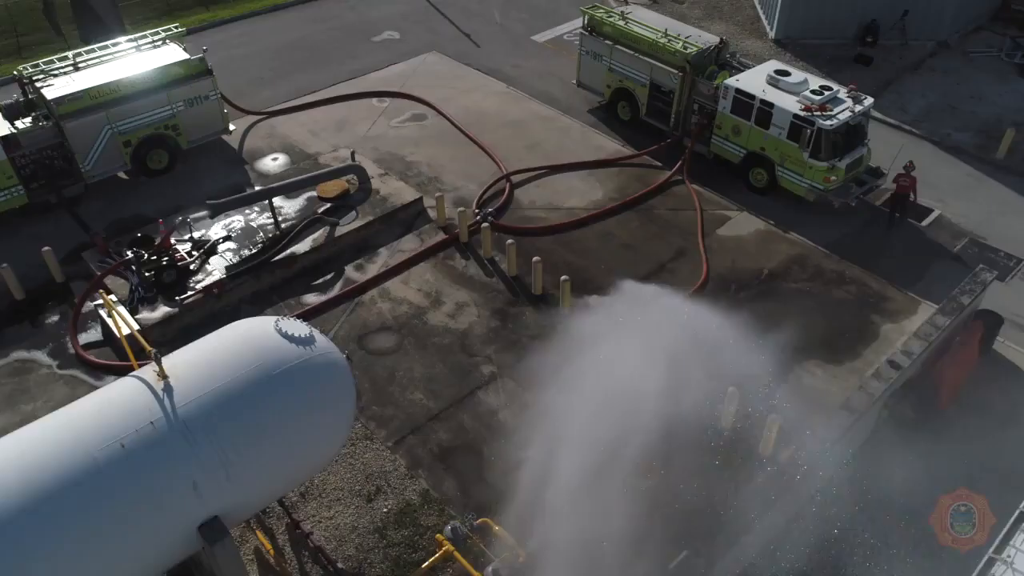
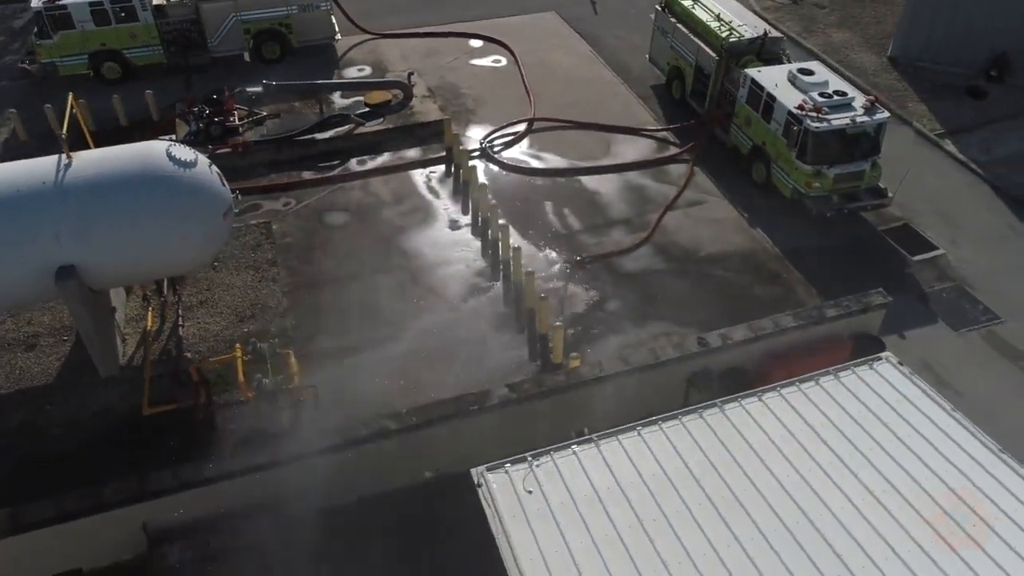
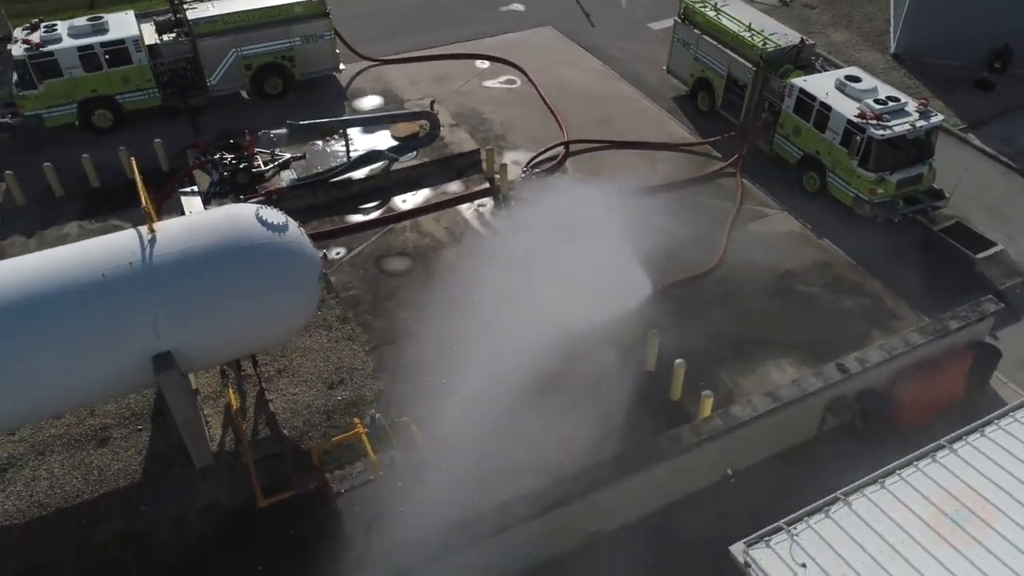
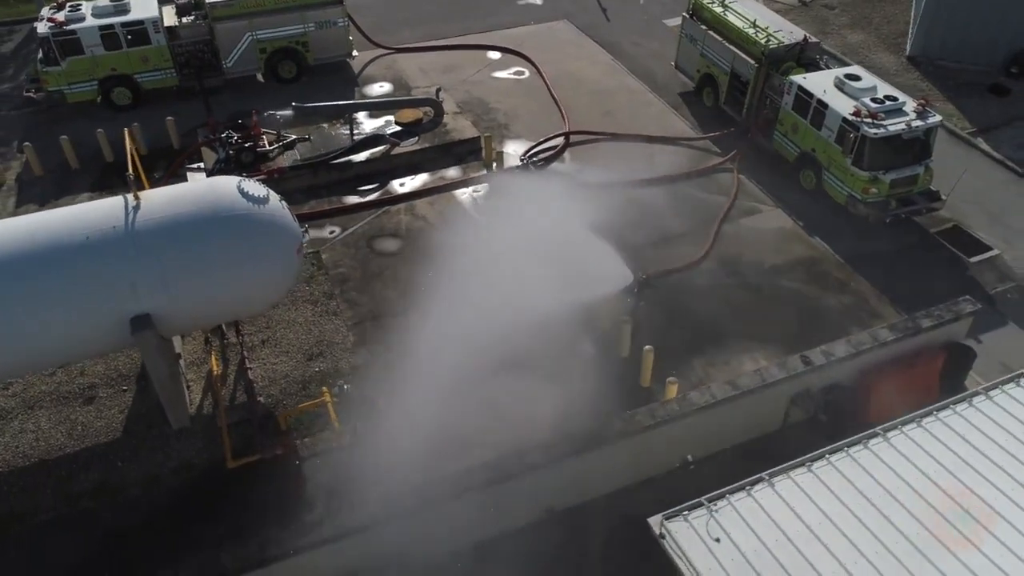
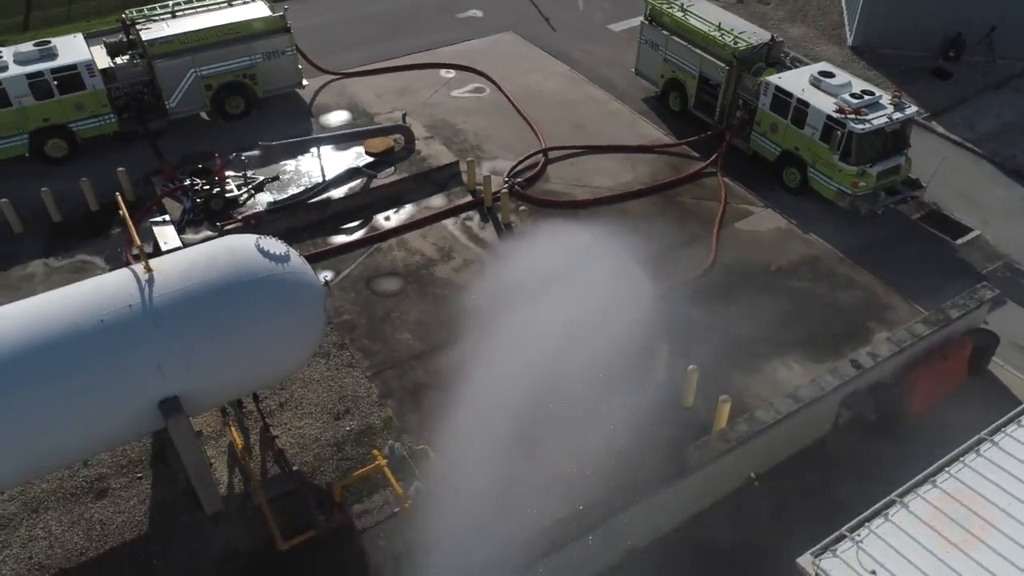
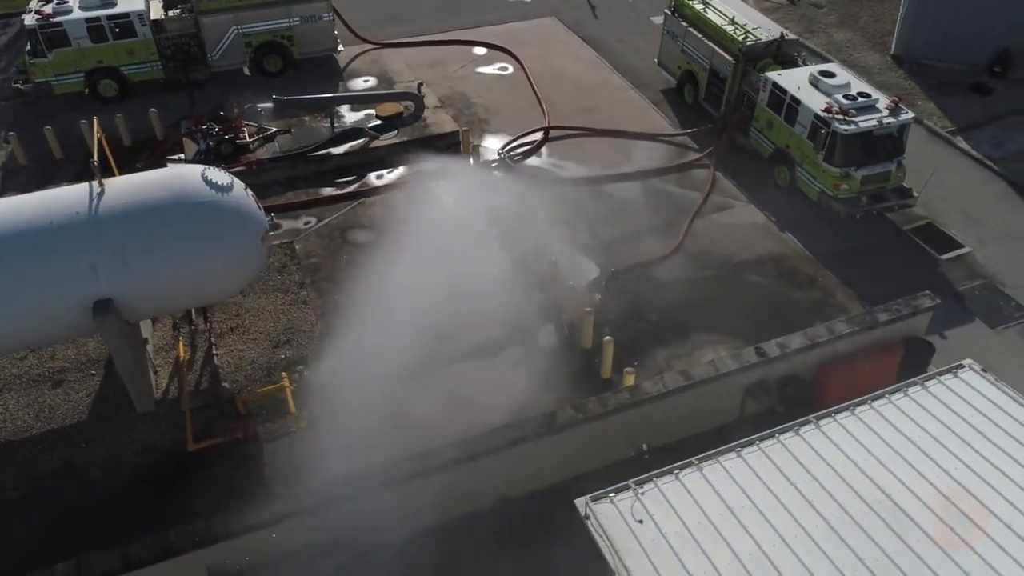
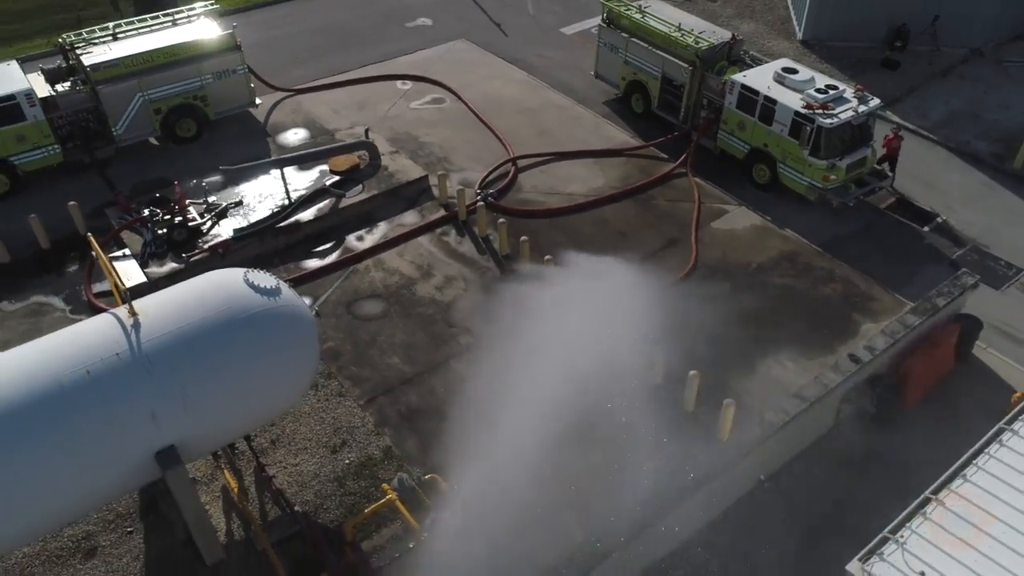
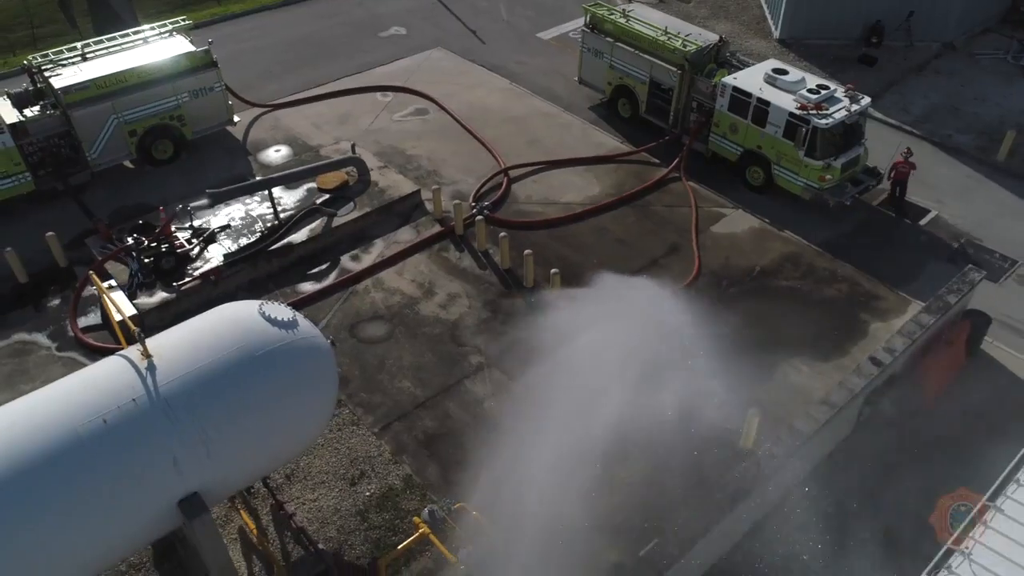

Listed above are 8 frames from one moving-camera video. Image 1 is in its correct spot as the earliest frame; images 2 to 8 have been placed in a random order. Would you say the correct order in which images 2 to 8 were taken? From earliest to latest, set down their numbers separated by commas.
8, 7, 5, 3, 4, 6, 2
